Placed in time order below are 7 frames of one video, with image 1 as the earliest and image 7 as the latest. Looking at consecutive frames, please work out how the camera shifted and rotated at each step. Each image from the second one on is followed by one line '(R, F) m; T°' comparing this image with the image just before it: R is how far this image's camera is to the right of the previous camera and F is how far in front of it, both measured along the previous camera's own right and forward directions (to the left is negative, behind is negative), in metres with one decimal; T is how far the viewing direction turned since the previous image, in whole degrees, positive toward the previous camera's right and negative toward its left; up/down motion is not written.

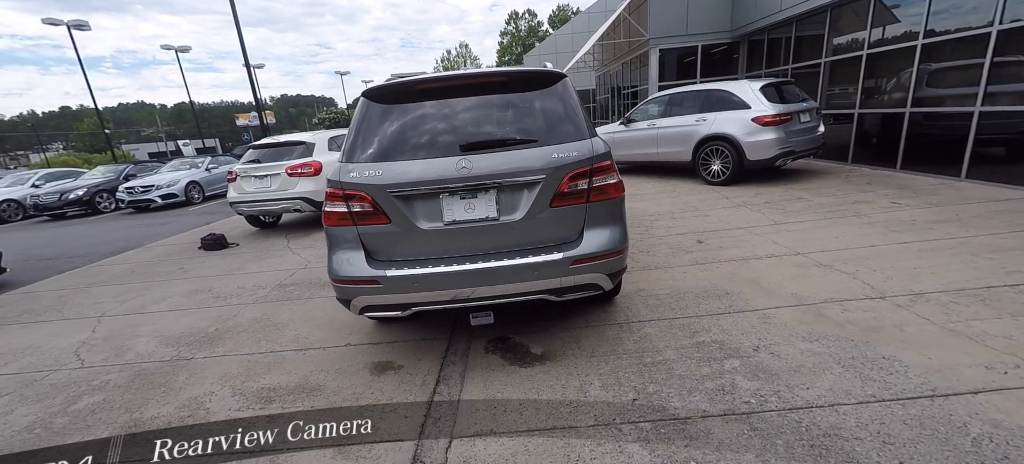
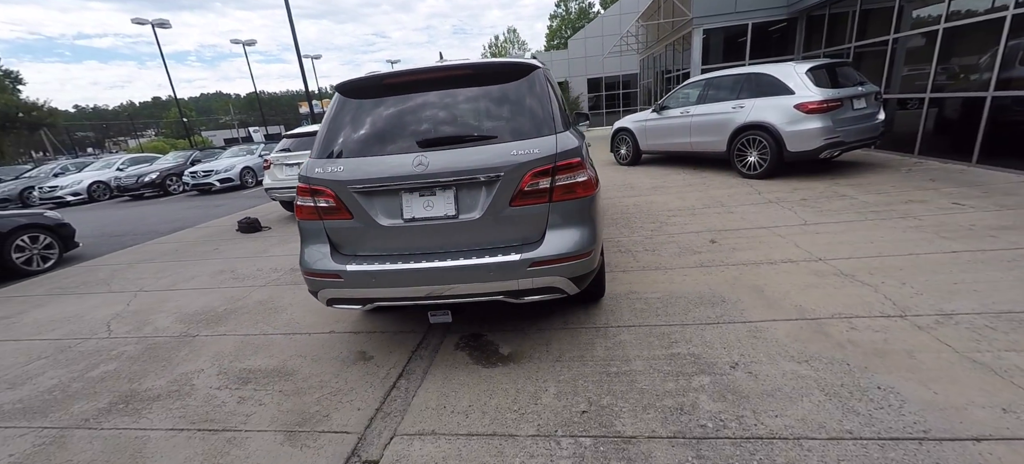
(+0.5, +0.1) m; -7°
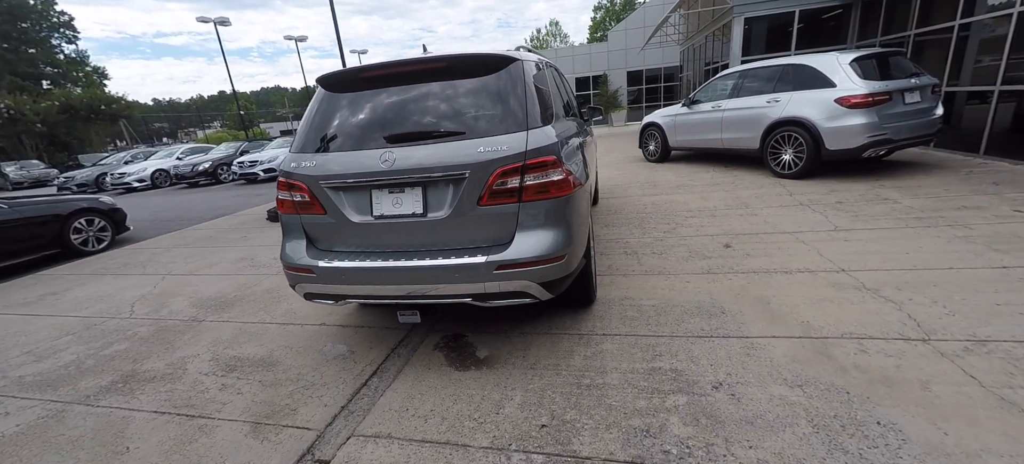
(+0.4, +0.1) m; -5°
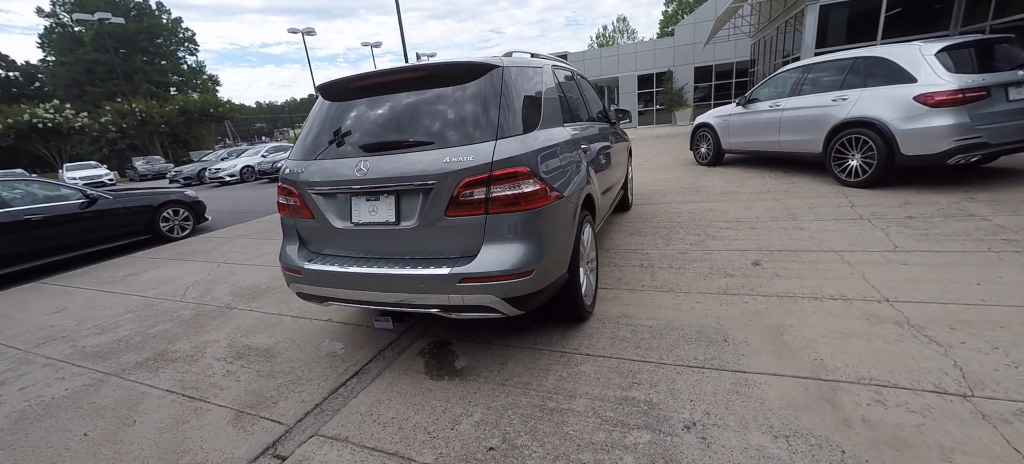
(+0.5, +0.1) m; -9°
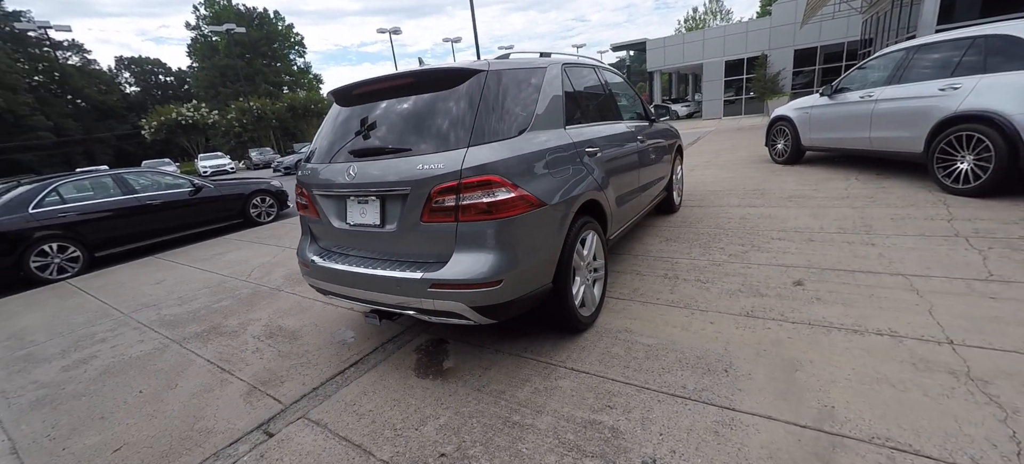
(+0.5, +0.1) m; -11°
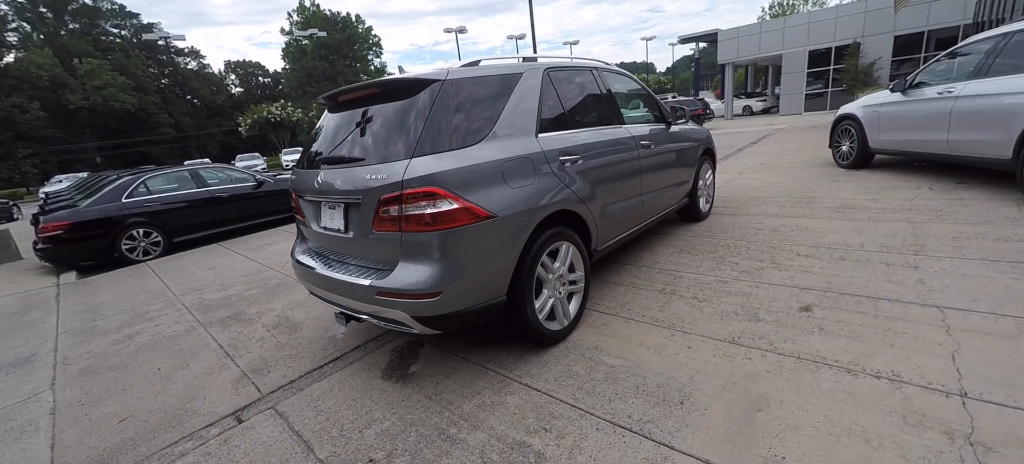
(+0.6, +0.1) m; -9°
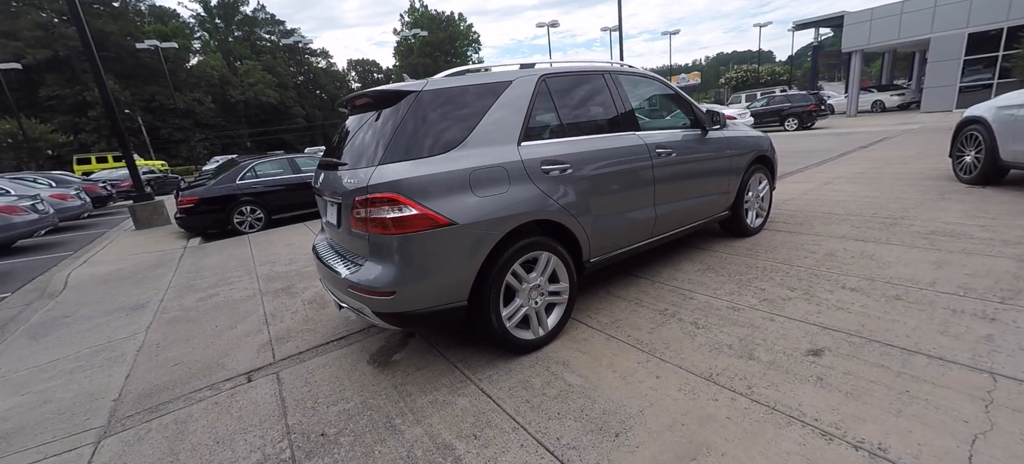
(+0.7, +0.1) m; -12°
